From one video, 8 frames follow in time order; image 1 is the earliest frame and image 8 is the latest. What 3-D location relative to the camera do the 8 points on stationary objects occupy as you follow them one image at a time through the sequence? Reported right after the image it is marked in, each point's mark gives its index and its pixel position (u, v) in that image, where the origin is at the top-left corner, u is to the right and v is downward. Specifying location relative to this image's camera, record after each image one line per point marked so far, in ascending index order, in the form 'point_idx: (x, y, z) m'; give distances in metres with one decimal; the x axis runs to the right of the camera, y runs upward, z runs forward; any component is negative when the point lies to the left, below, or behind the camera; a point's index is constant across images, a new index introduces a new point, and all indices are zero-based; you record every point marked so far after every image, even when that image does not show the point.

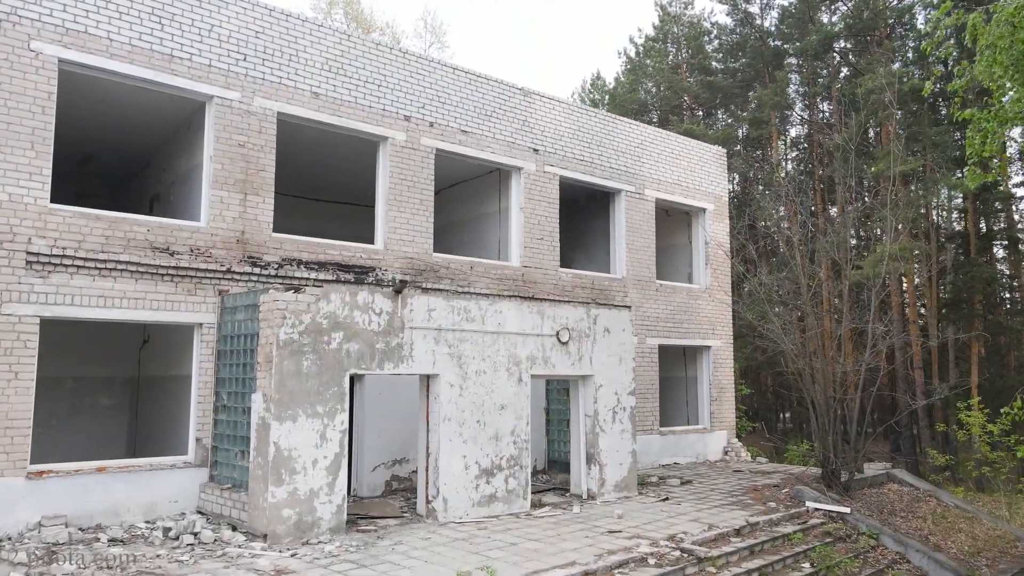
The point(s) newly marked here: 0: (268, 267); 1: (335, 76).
0: (-7.4, +0.6, +8.2) m
1: (-5.9, +7.0, +9.0) m
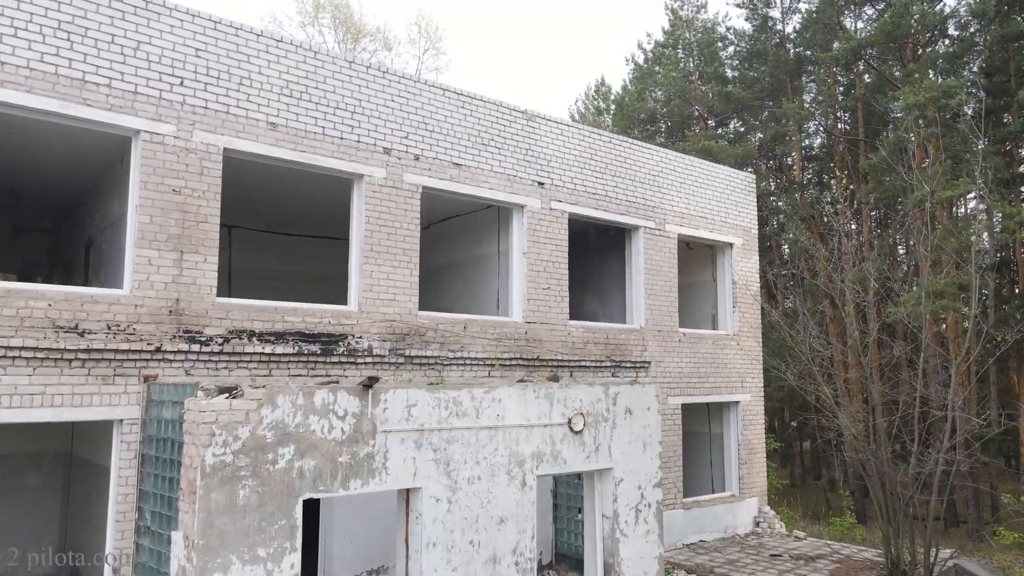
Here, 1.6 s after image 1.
0: (-7.4, -1.3, +6.6) m
1: (-5.8, +5.1, +7.4) m
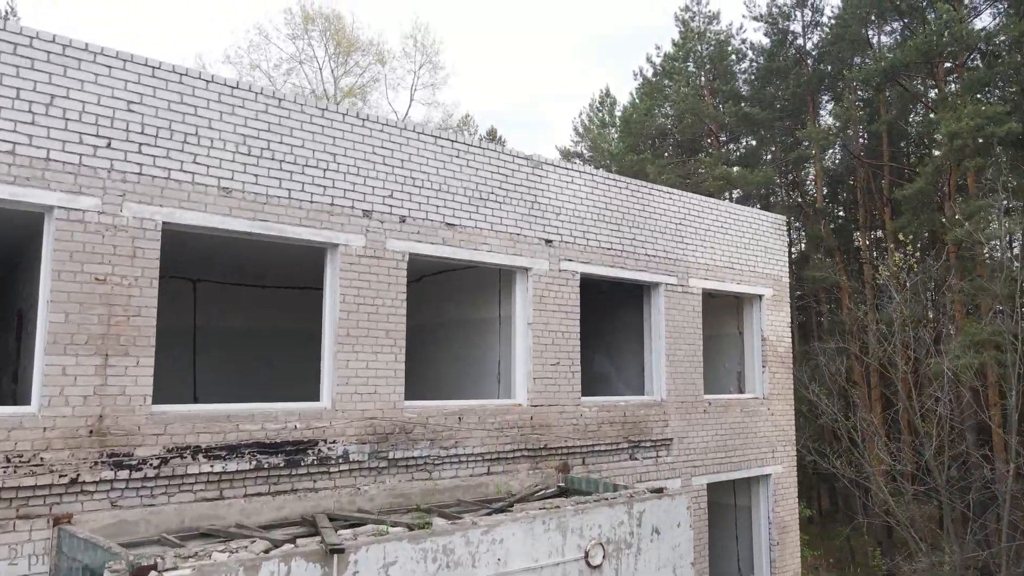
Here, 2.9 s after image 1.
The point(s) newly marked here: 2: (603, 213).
0: (-7.3, -3.5, +5.3) m
1: (-5.7, +2.9, +6.1) m
2: (+2.8, +2.3, +8.5) m
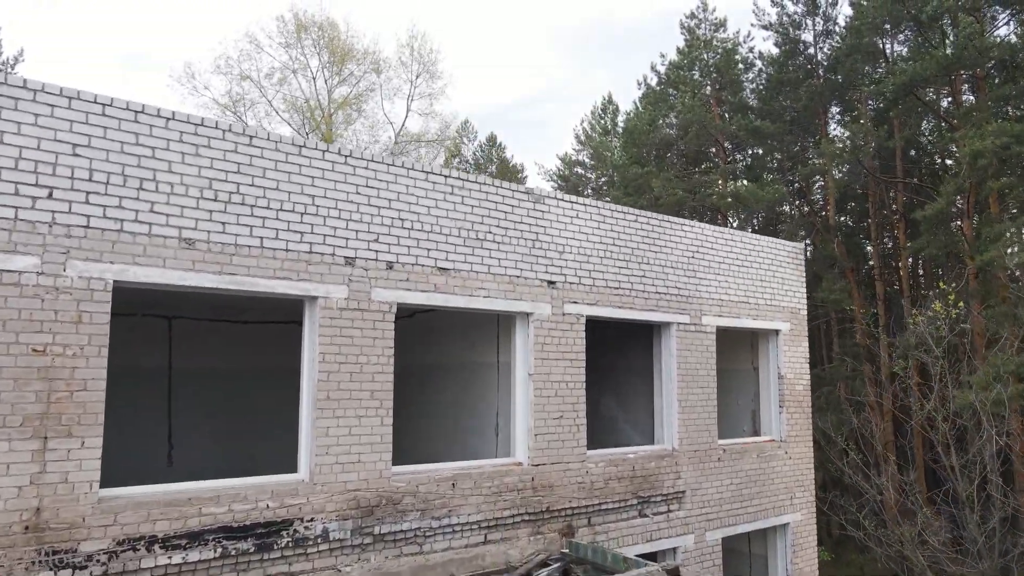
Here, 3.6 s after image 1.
0: (-7.3, -4.8, +4.6) m
1: (-5.7, +1.7, +5.4) m
2: (+2.8, +1.1, +7.8) m
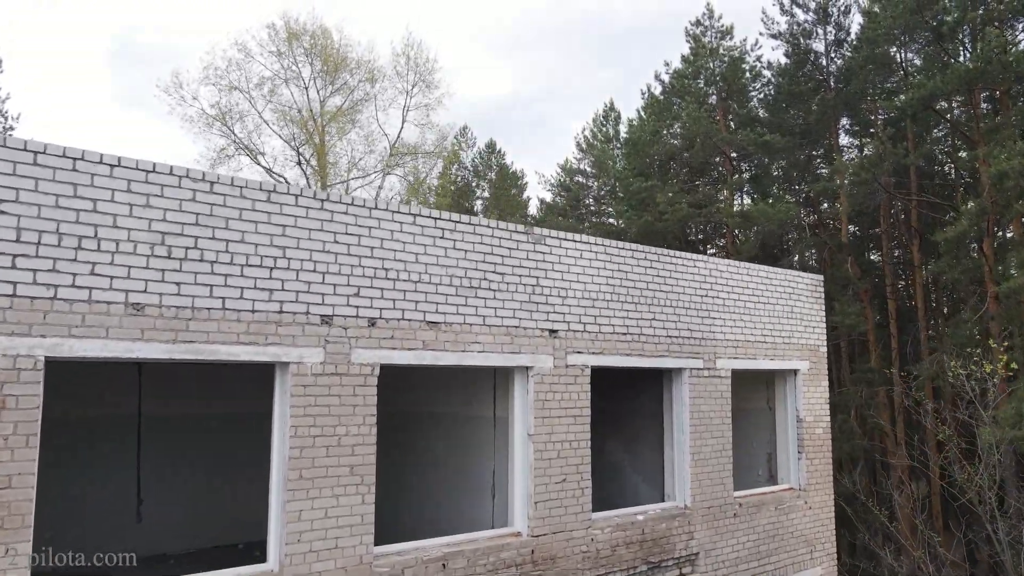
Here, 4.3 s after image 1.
0: (-7.4, -6.0, +4.0) m
1: (-5.8, +0.4, +4.7) m
2: (+2.8, -0.1, +7.1) m
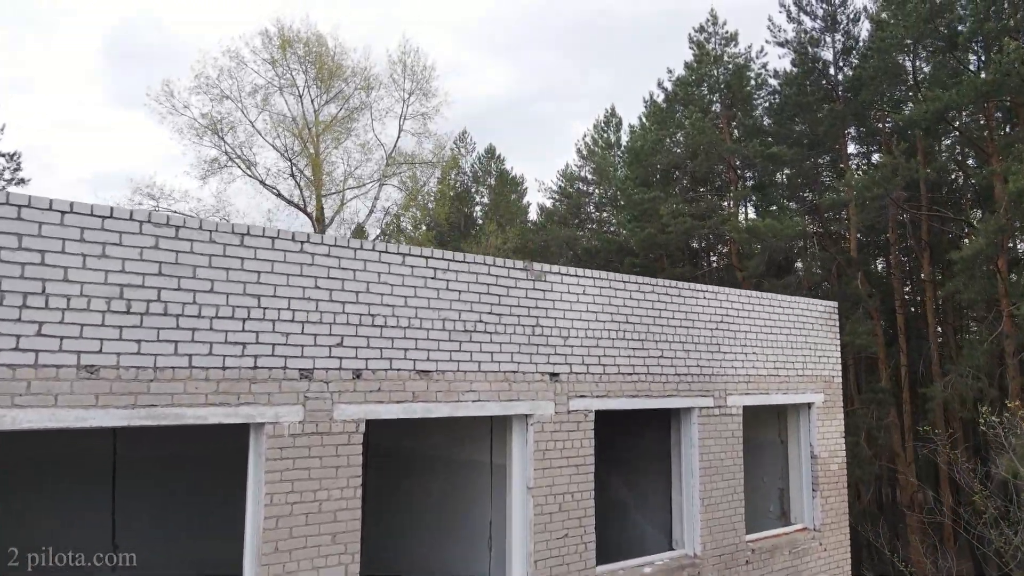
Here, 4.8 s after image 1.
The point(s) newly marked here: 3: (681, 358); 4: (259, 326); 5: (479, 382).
0: (-7.4, -6.9, +3.5) m
1: (-5.8, -0.5, +4.3) m
2: (+2.7, -1.0, +6.7) m
3: (+4.5, -1.9, +7.2) m
4: (-4.4, -0.7, +4.7) m
5: (-0.7, -2.0, +5.7) m
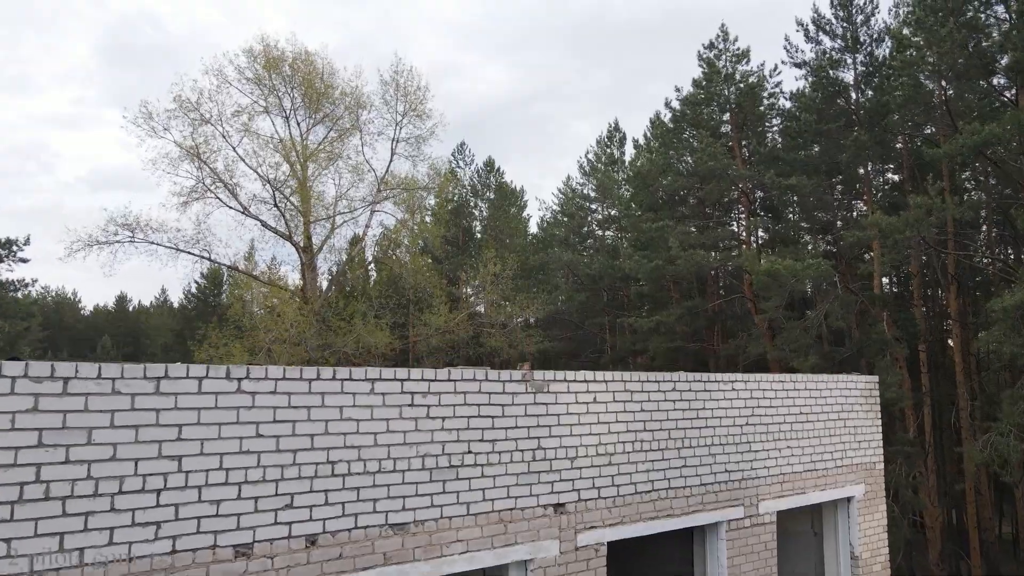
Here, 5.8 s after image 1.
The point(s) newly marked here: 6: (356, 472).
0: (-7.5, -9.0, +2.4) m
1: (-5.9, -2.6, +3.2) m
2: (+2.6, -3.2, +5.6) m
3: (+4.4, -4.0, +6.1) m
4: (-4.4, -2.8, +3.6) m
5: (-0.8, -4.1, +4.6) m
6: (-2.4, -2.9, +4.2) m
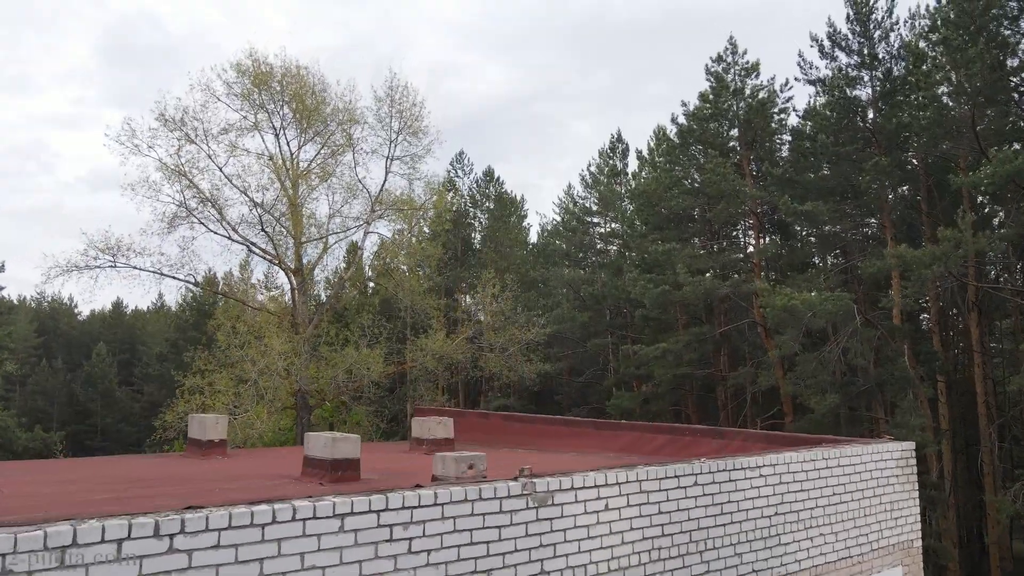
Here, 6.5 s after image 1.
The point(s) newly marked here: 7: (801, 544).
0: (-7.5, -10.6, +1.7) m
1: (-5.9, -4.1, +2.5) m
2: (+2.6, -4.7, +4.9) m
3: (+4.4, -5.6, +5.3) m
4: (-4.5, -4.3, +2.9) m
5: (-0.8, -5.7, +3.9) m
6: (-2.4, -4.4, +3.4) m
7: (+6.4, -5.6, +5.9) m
